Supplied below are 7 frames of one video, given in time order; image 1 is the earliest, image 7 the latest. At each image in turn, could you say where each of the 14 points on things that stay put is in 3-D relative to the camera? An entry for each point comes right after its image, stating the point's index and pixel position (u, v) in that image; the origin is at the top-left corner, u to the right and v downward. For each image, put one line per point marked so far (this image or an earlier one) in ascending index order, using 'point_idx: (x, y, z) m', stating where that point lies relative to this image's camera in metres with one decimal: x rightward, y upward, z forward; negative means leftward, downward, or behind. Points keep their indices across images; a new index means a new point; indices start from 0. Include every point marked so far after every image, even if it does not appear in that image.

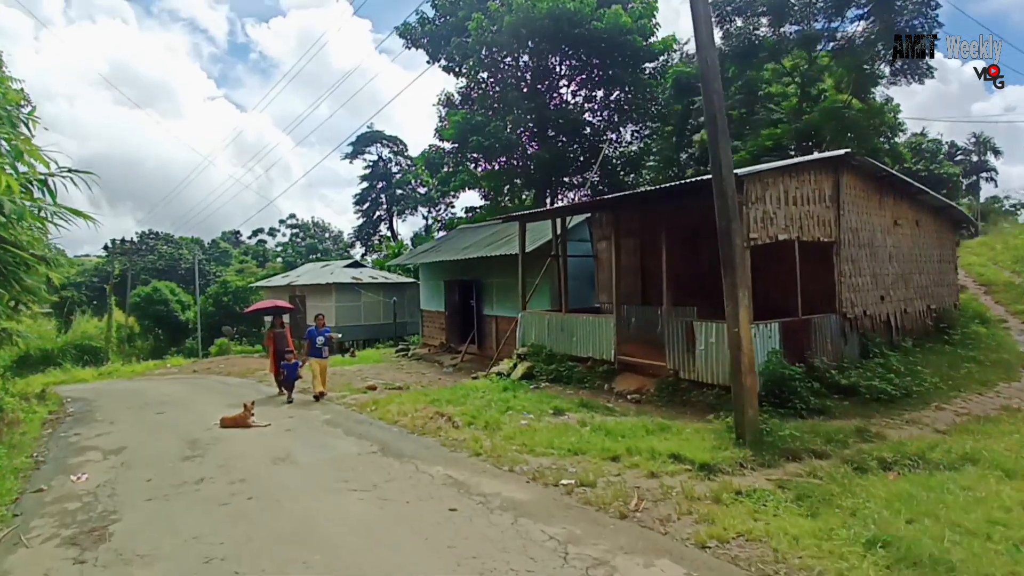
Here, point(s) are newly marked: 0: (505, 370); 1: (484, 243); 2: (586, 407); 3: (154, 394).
0: (-0.1, -1.5, +10.9) m
1: (-0.7, +1.3, +17.2) m
2: (+1.0, -1.5, +7.9) m
3: (-8.5, -2.5, +14.7) m
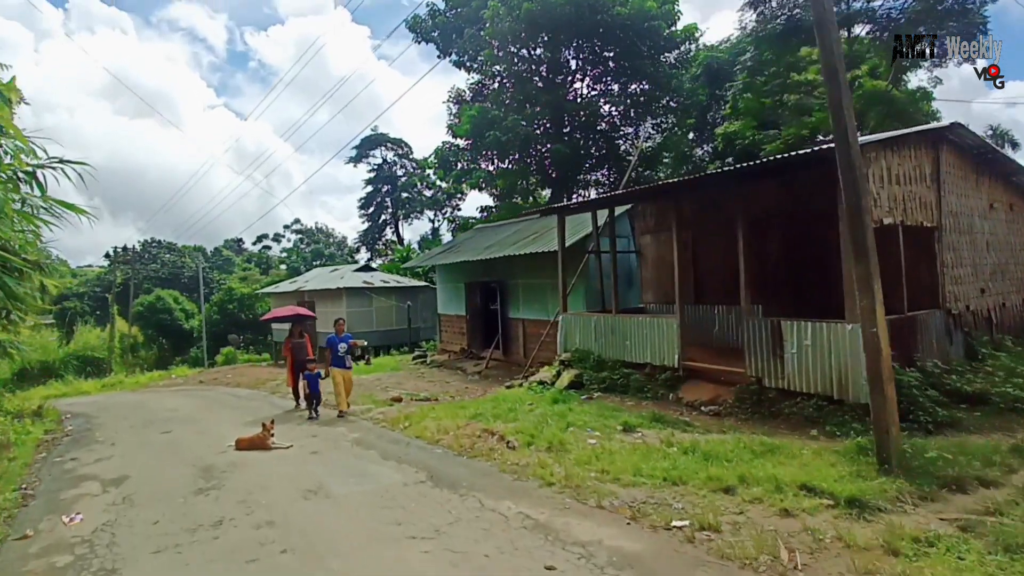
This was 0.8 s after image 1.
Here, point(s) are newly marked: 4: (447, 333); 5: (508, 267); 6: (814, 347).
0: (+0.6, -1.5, +9.9) m
1: (-0.1, +1.2, +16.2) m
2: (+1.7, -1.5, +6.8) m
3: (-7.8, -2.7, +13.7) m
4: (-2.0, -1.5, +19.5) m
5: (0.0, +0.6, +16.2) m
6: (+3.2, -0.6, +6.6) m
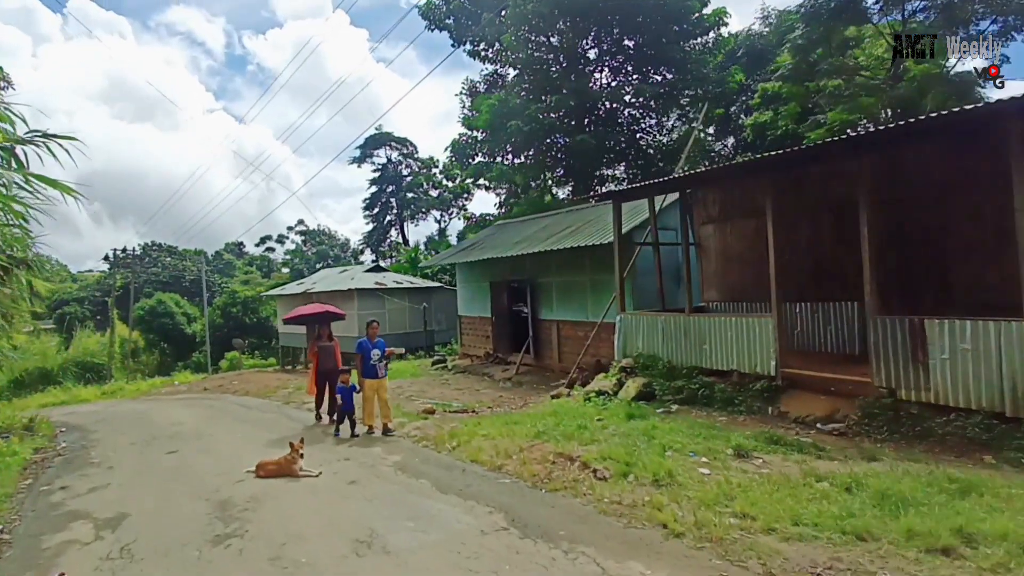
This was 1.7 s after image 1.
0: (+1.4, -1.4, +8.6) m
1: (+0.7, +1.3, +14.9) m
2: (+2.4, -1.4, +5.6) m
3: (-7.0, -2.7, +12.4) m
4: (-1.2, -1.5, +18.2) m
5: (+0.7, +0.6, +15.0) m
6: (+4.0, -0.5, +5.3) m
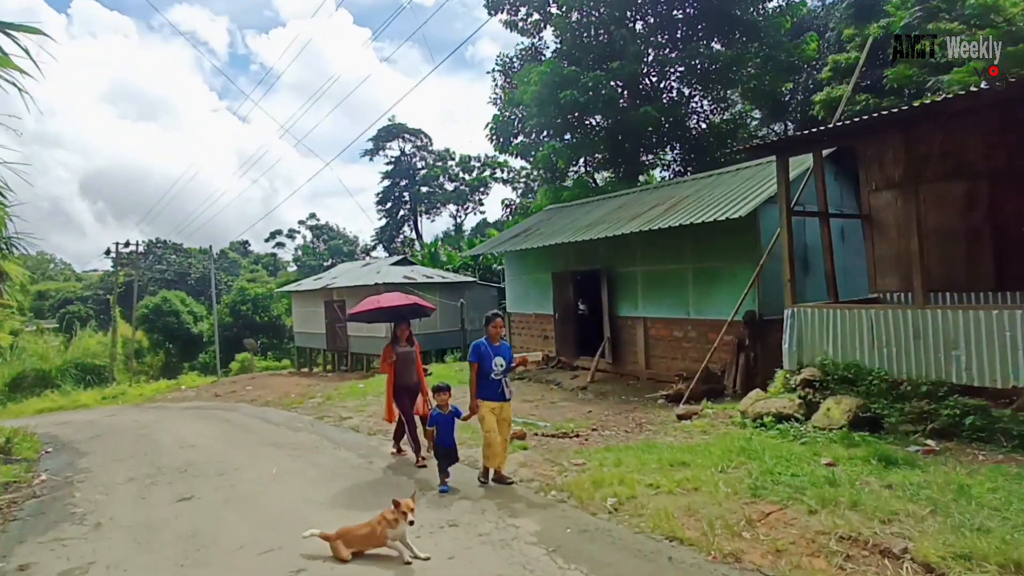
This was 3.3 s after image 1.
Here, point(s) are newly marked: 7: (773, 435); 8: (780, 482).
0: (+2.8, -1.2, +6.2) m
1: (+2.2, +1.5, +12.5) m
2: (+3.9, -1.2, +3.1) m
3: (-5.5, -2.5, +10.0) m
4: (+0.3, -1.3, +15.8) m
5: (+2.2, +0.8, +12.5) m
6: (+5.4, -0.4, +2.8) m
7: (+2.5, -1.4, +5.9) m
8: (+2.0, -1.4, +4.5) m
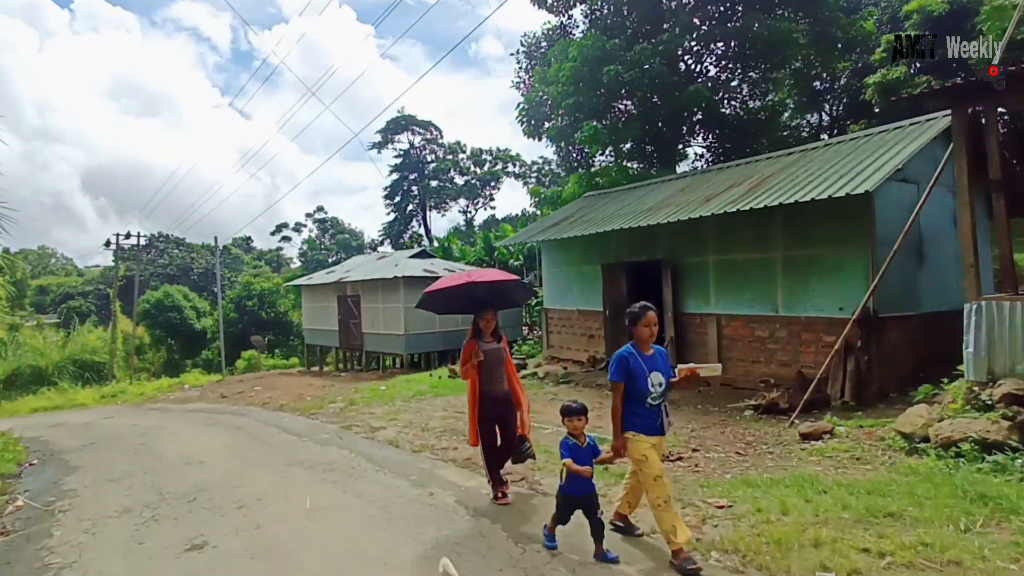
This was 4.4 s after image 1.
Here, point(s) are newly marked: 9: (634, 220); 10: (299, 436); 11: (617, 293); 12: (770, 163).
0: (+3.7, -1.1, +4.6) m
1: (+3.1, +1.6, +10.9) m
2: (+4.8, -1.1, +1.6) m
3: (-4.6, -2.3, +8.5) m
4: (+1.2, -1.1, +14.3) m
5: (+3.2, +0.9, +11.0) m
6: (+6.3, -0.3, +1.3) m
7: (+3.4, -1.3, +4.3) m
8: (+2.9, -1.3, +2.9) m
9: (+2.3, +1.3, +11.4) m
10: (-3.3, -2.3, +9.4) m
11: (+2.1, -0.1, +12.4) m
12: (+4.4, +2.1, +10.5) m
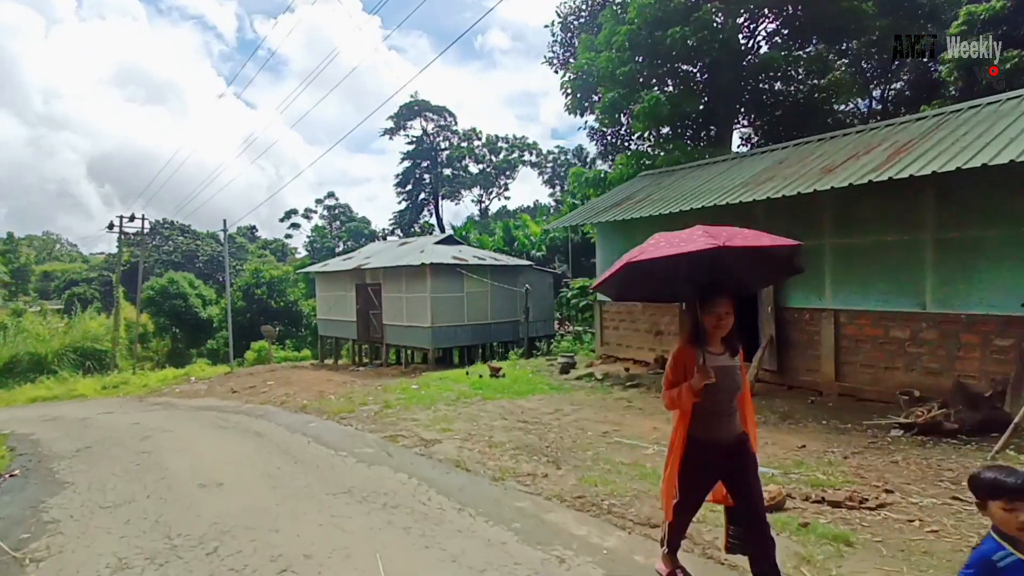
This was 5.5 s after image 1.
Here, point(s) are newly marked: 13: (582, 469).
0: (+4.8, -1.0, +2.9) m
1: (+4.2, +1.7, +9.2) m
2: (+5.8, -1.1, -0.2) m
3: (-3.6, -2.1, +6.8) m
4: (+2.3, -0.9, +12.5) m
5: (+4.3, +1.1, +9.2) m
6: (+7.4, -0.3, -0.5) m
7: (+4.4, -1.2, +2.6) m
8: (+3.9, -1.2, +1.2) m
9: (+3.4, +1.4, +9.6) m
10: (-2.2, -2.0, +7.7) m
11: (+3.2, +0.1, +10.7) m
12: (+5.6, +2.3, +8.8) m
13: (+0.7, -1.8, +6.1) m
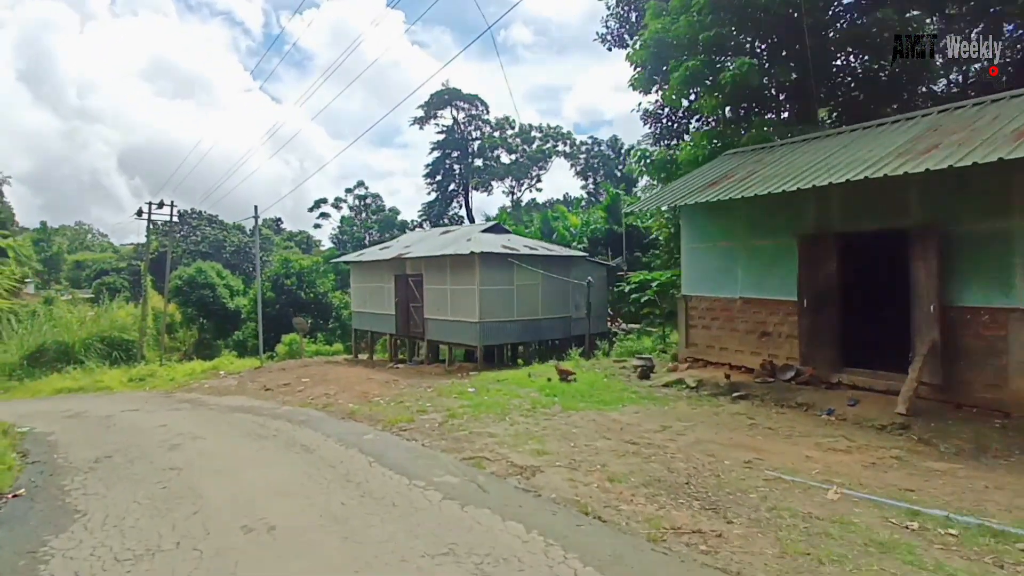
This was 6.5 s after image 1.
0: (+5.8, -1.0, +1.0) m
1: (+5.5, +1.8, +7.3) m
2: (+6.7, -1.1, -2.1) m
3: (-2.4, -1.9, +5.2) m
4: (+3.7, -0.8, +10.8) m
5: (+5.5, +1.1, +7.4) m
6: (+8.3, -0.3, -2.4) m
7: (+5.4, -1.2, +0.8) m
8: (+4.9, -1.2, -0.6) m
9: (+4.7, +1.5, +7.8) m
10: (-1.0, -1.9, +6.1) m
11: (+4.5, +0.2, +8.9) m
12: (+6.8, +2.3, +6.9) m
13: (+1.8, -1.7, +4.4) m
